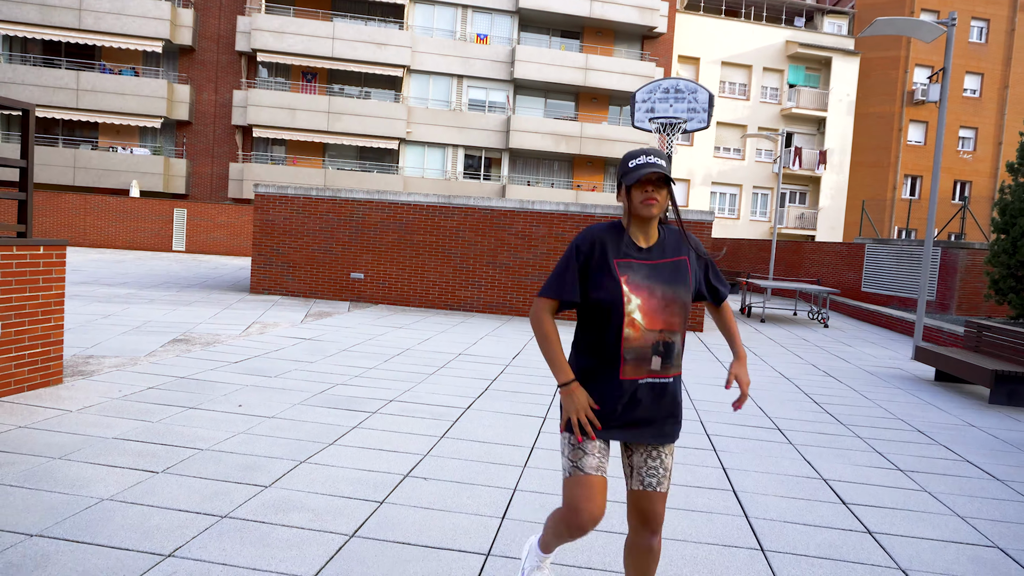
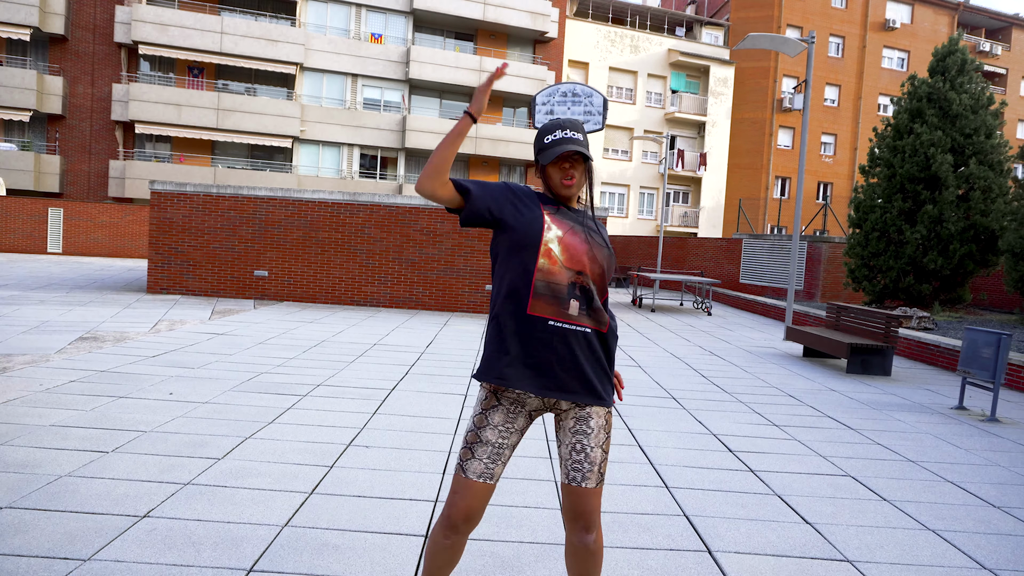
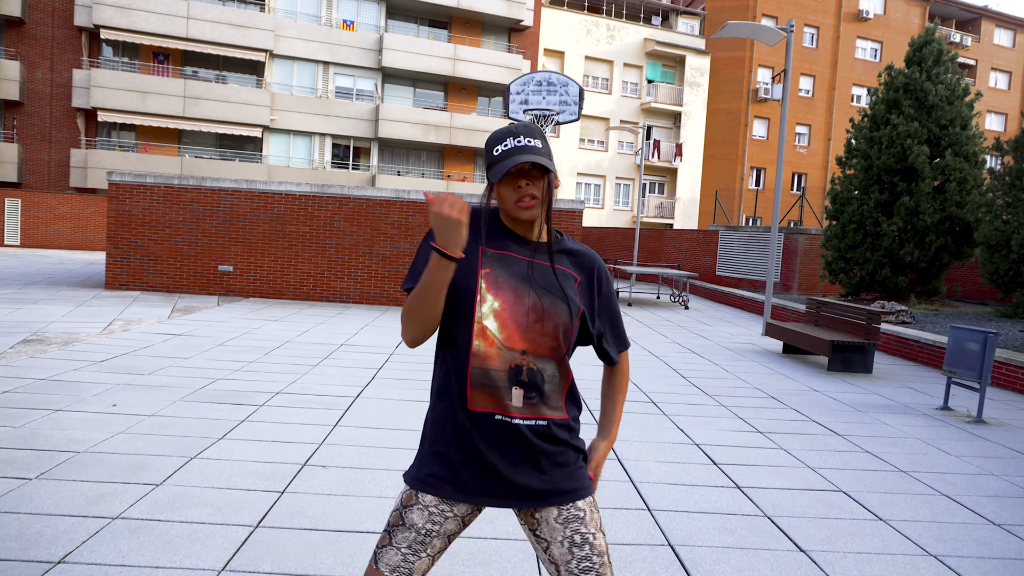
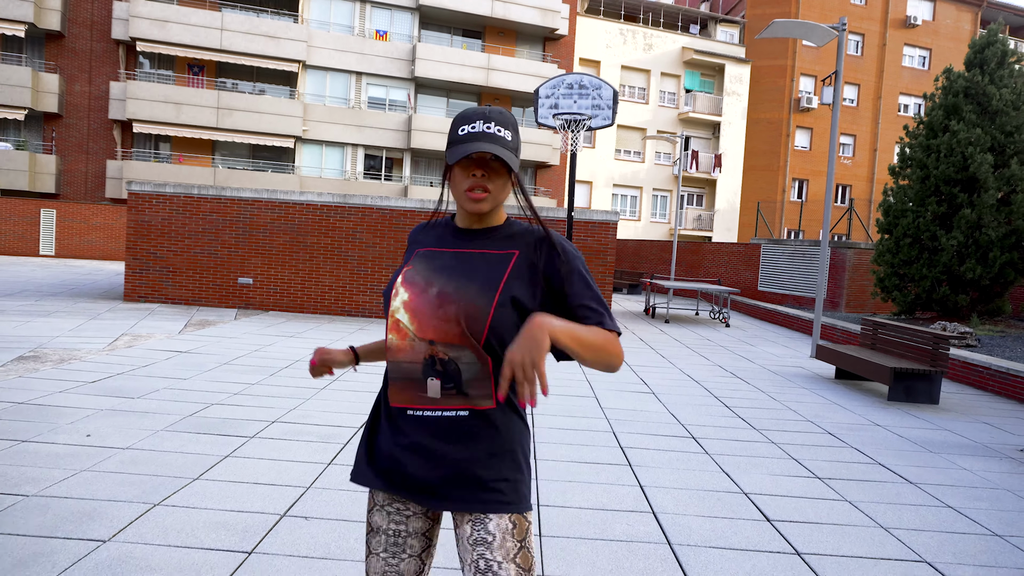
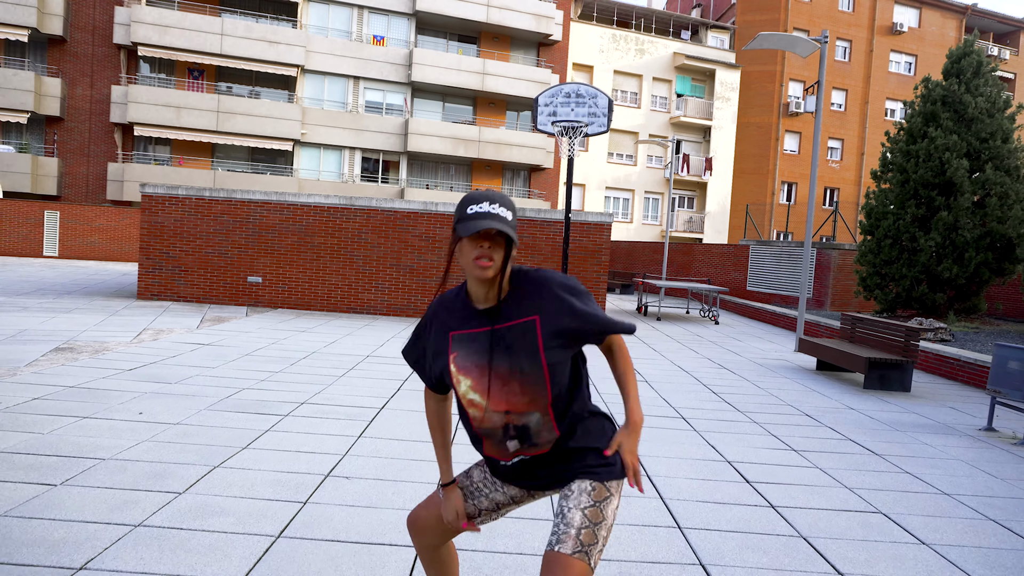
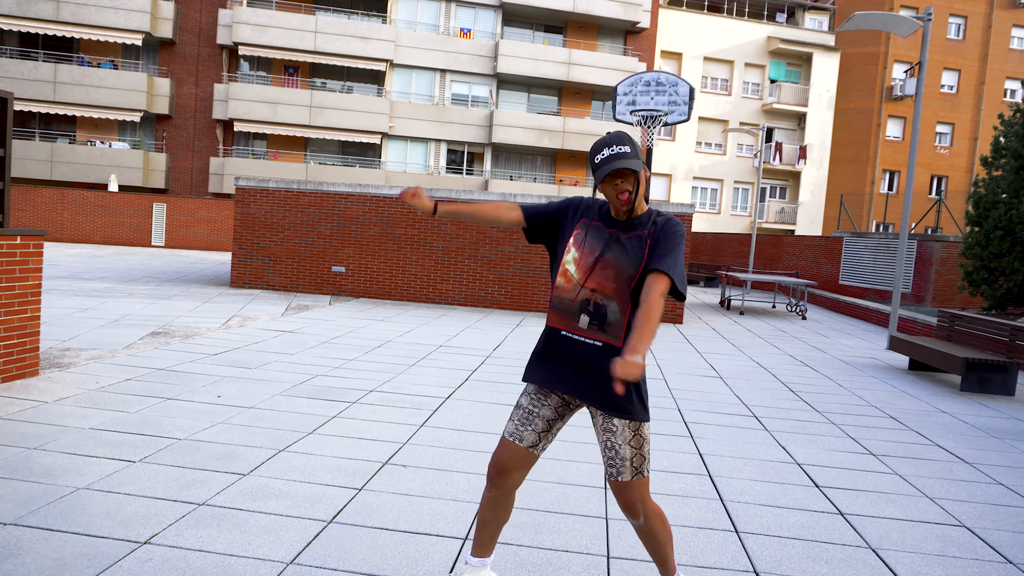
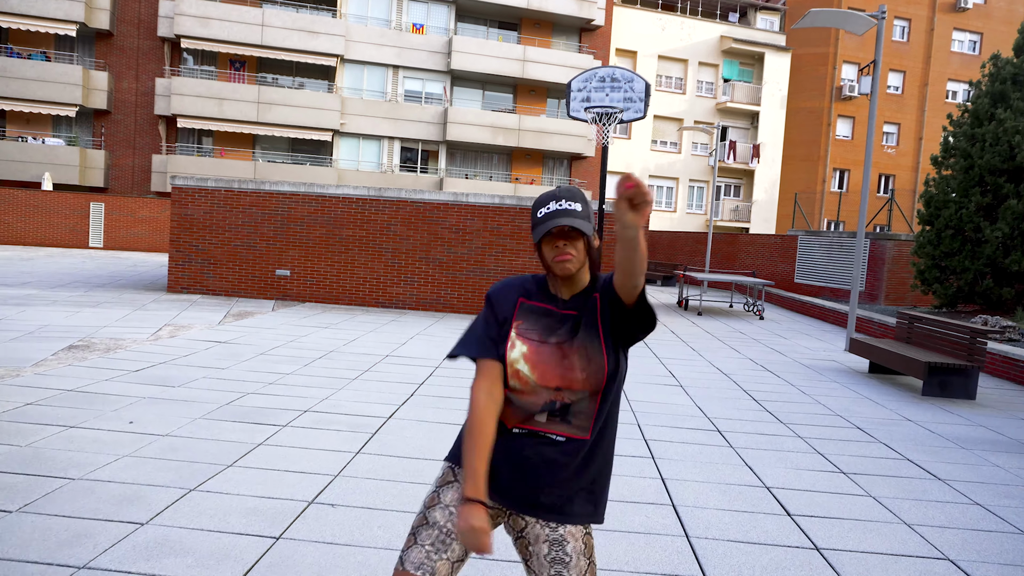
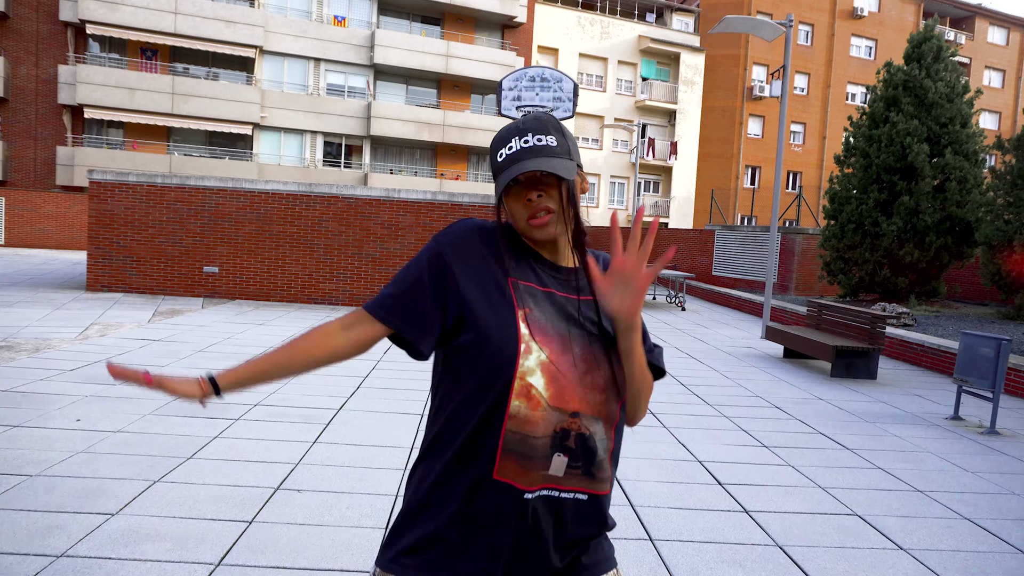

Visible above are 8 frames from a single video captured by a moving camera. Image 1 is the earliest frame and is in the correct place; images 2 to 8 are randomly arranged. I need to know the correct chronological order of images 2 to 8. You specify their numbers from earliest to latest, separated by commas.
6, 7, 4, 5, 2, 3, 8
